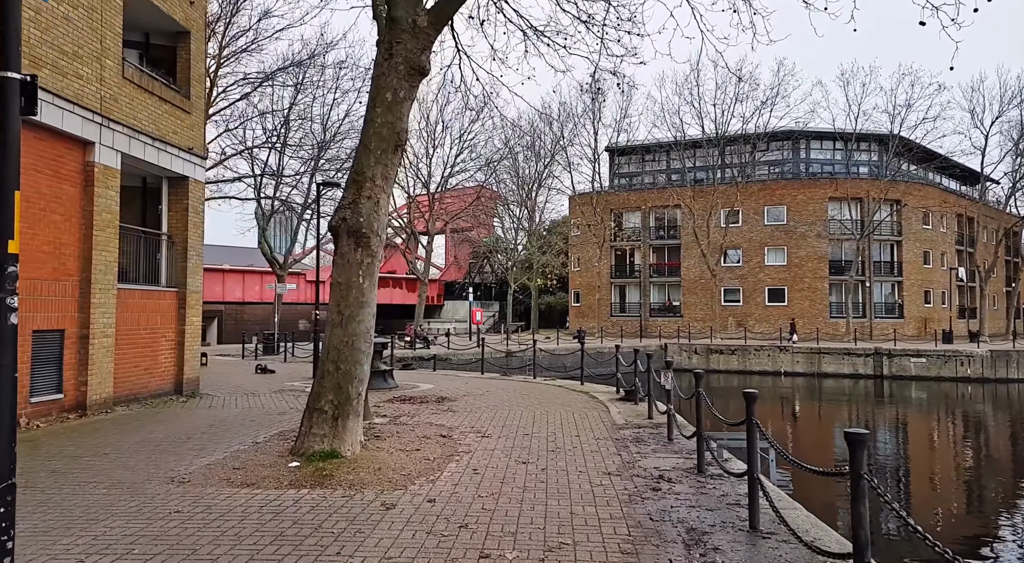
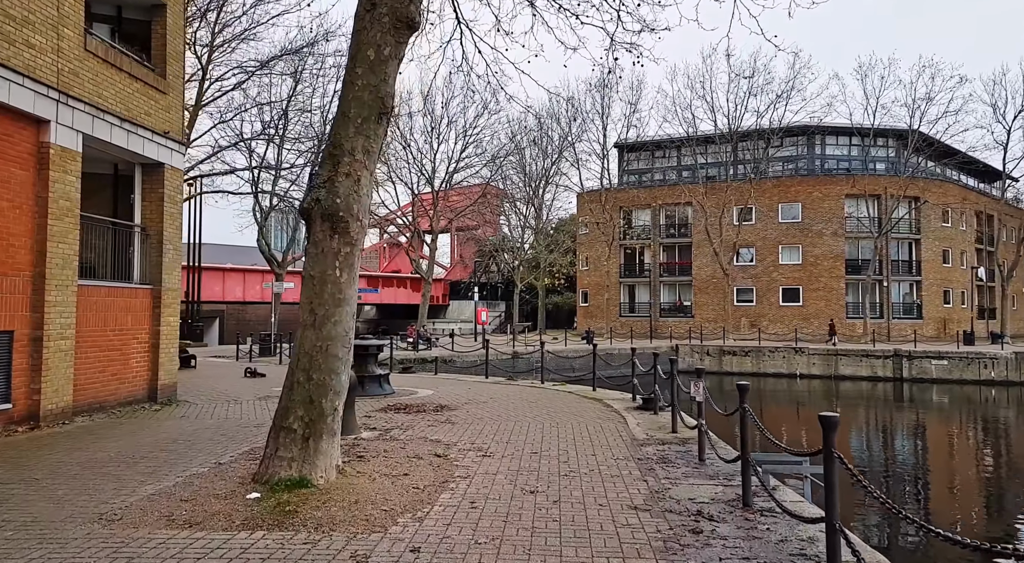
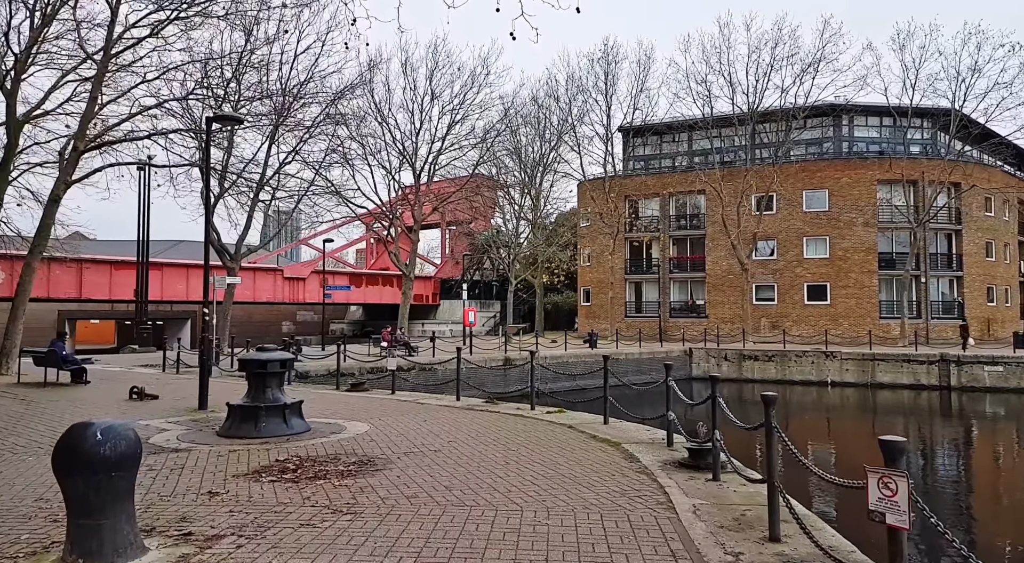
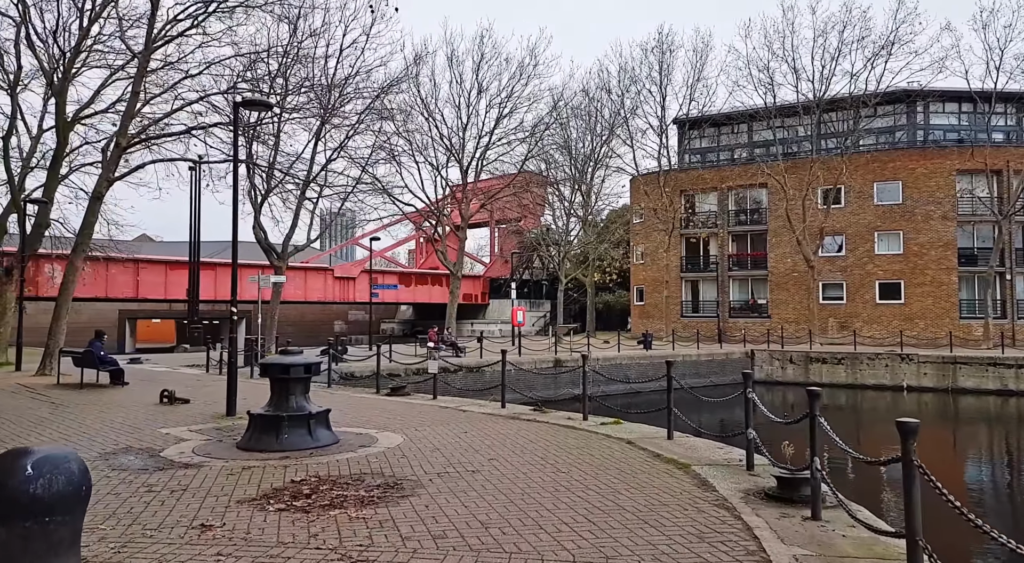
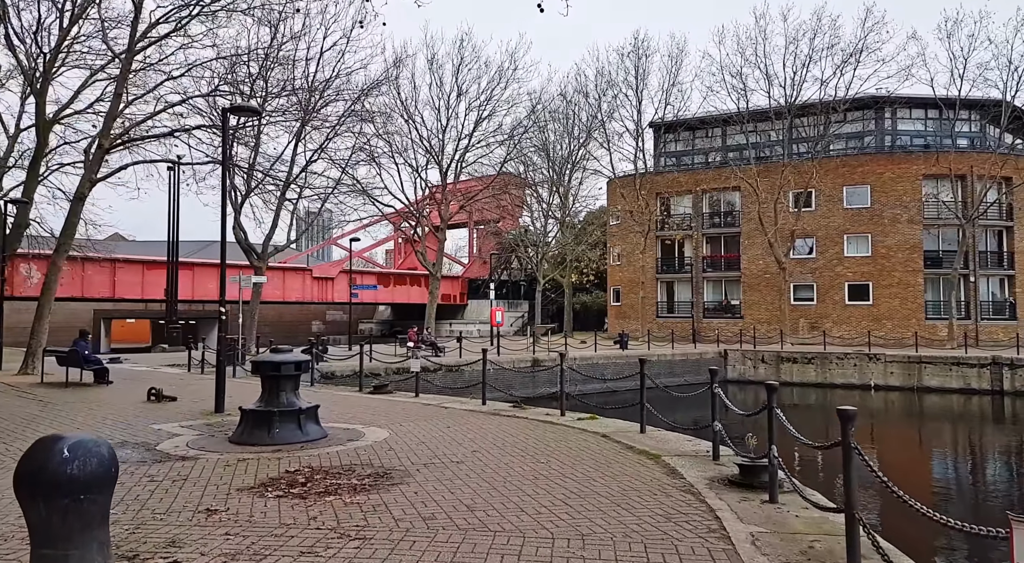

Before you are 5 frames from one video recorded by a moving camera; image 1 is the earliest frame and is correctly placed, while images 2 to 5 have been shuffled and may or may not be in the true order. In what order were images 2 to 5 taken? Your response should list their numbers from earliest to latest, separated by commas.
2, 3, 5, 4
